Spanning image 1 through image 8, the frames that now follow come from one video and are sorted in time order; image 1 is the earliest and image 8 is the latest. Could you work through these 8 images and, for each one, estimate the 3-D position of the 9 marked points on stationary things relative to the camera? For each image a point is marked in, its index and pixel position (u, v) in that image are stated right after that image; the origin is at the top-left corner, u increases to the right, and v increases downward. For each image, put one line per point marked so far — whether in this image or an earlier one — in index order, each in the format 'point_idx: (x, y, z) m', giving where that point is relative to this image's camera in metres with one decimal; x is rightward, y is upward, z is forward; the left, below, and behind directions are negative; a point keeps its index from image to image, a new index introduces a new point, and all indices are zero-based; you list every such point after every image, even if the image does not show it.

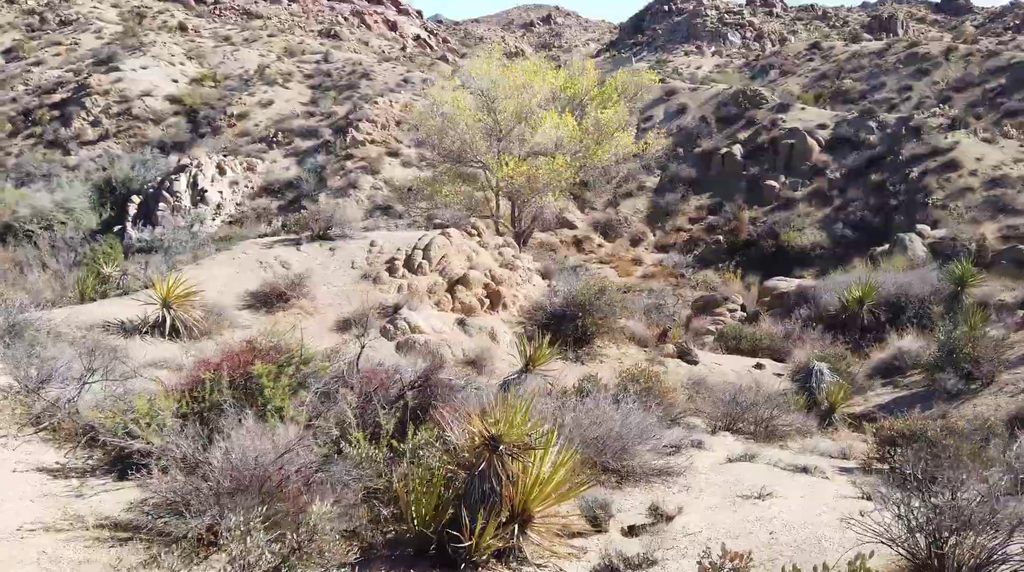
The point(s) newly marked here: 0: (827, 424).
0: (+2.5, -1.1, +6.5) m
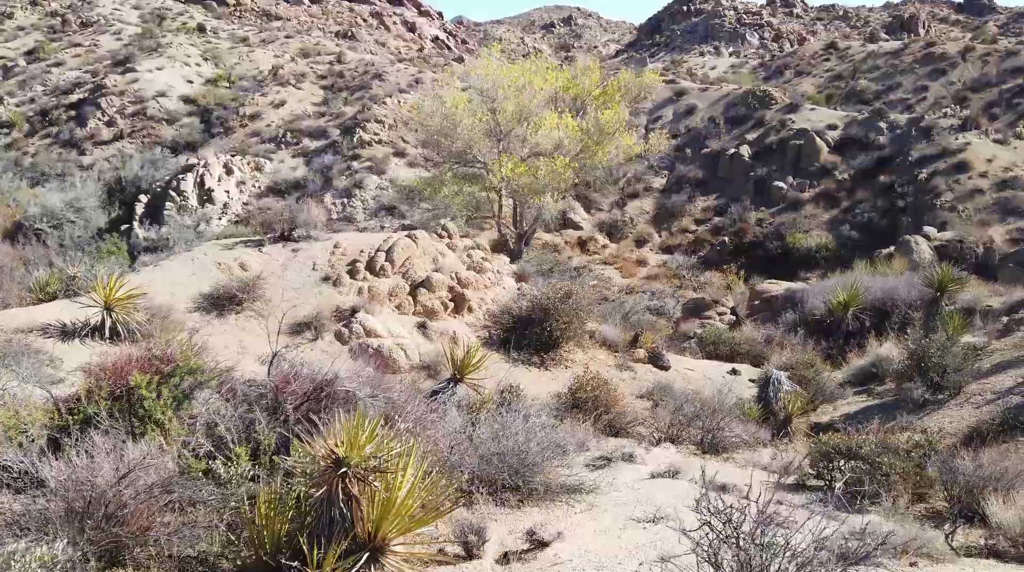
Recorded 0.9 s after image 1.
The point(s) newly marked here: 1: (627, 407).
0: (+2.0, -1.1, +6.3) m
1: (+0.9, -1.0, +6.6) m
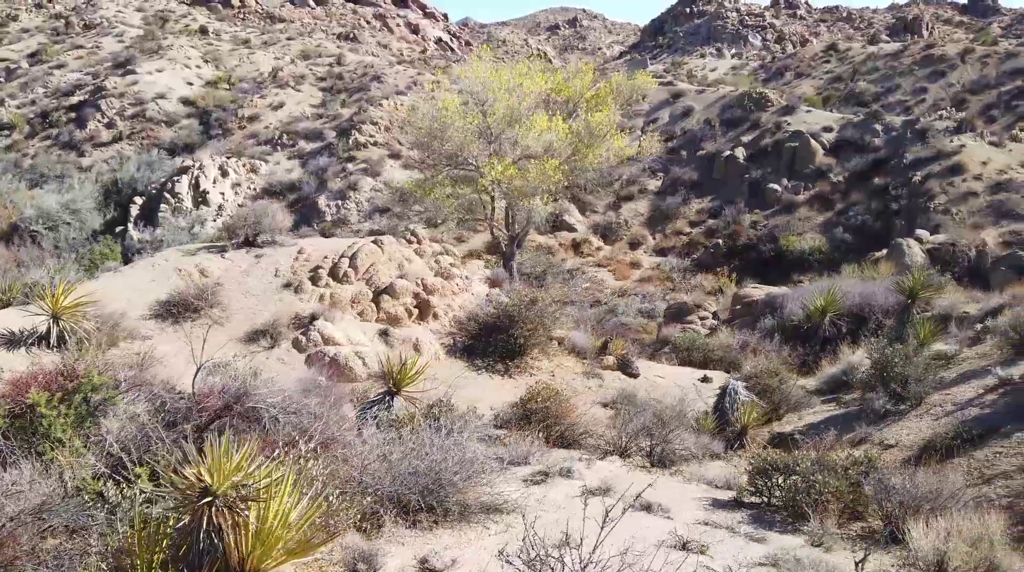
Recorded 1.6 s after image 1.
0: (+1.7, -1.2, +6.1) m
1: (+0.5, -1.0, +6.5) m
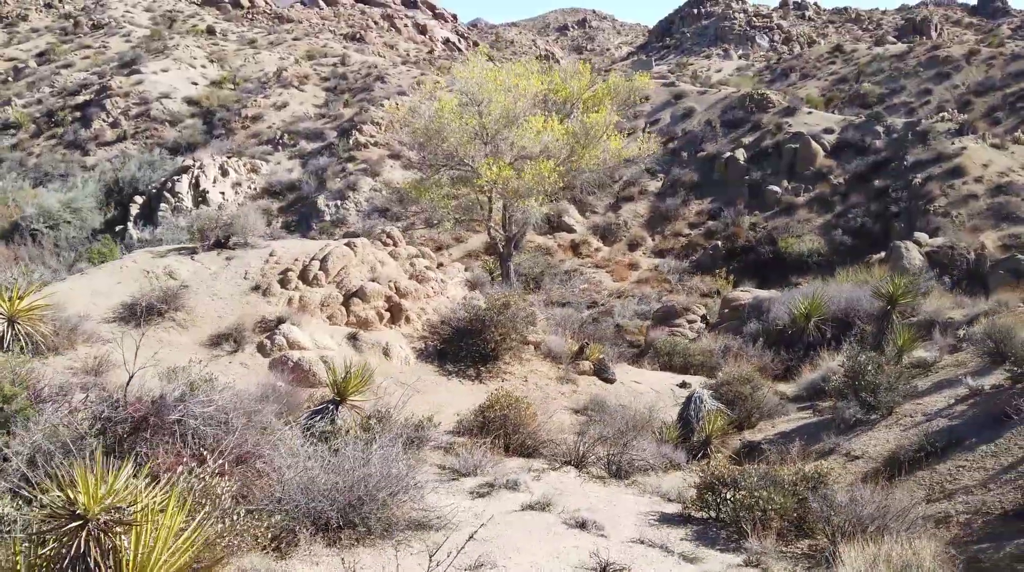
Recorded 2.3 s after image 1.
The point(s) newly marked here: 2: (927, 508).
0: (+1.4, -1.2, +6.0) m
1: (+0.2, -1.1, +6.3) m
2: (+2.3, -1.2, +4.5) m
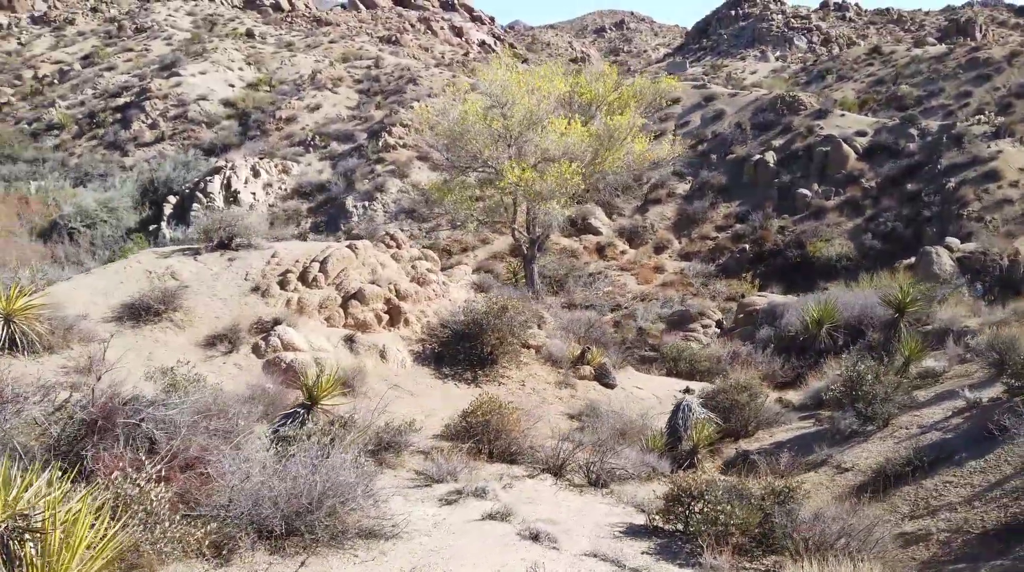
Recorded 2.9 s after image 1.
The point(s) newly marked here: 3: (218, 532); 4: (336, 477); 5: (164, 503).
0: (+1.2, -1.3, +5.9) m
1: (+0.1, -1.1, +6.3) m
2: (+2.1, -1.3, +4.4) m
3: (-1.2, -1.0, +3.3) m
4: (-0.8, -0.8, +3.6) m
5: (-1.3, -0.8, +3.2) m
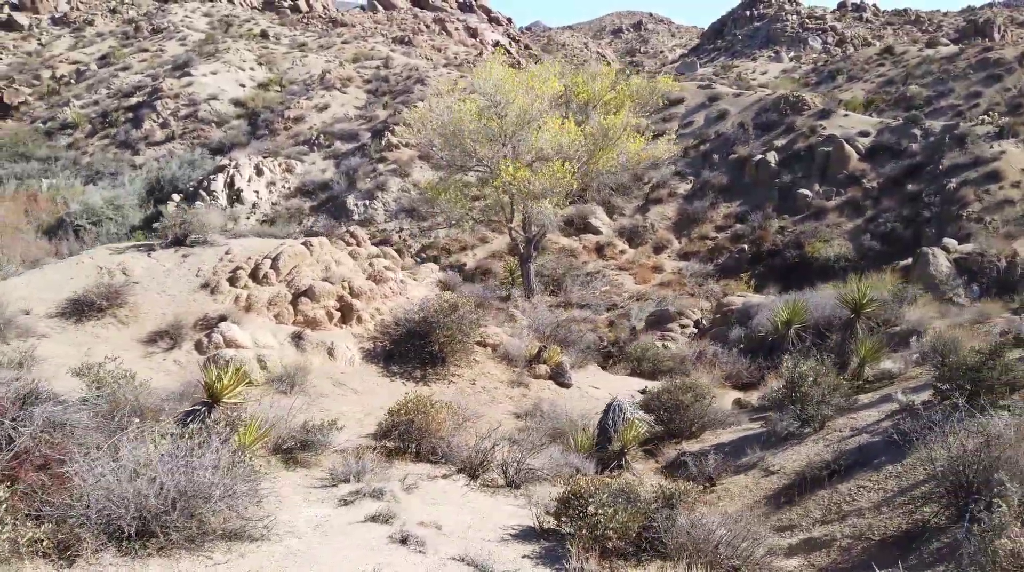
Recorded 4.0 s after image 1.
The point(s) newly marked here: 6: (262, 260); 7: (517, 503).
0: (+0.7, -1.3, +5.7) m
1: (-0.4, -1.1, +6.1) m
2: (+1.5, -1.3, +4.2) m
3: (-1.7, -0.9, +3.2) m
4: (-1.3, -0.8, +3.5) m
5: (-1.9, -0.8, +3.1) m
6: (-2.6, +0.3, +8.7) m
7: (0.0, -1.2, +4.7) m
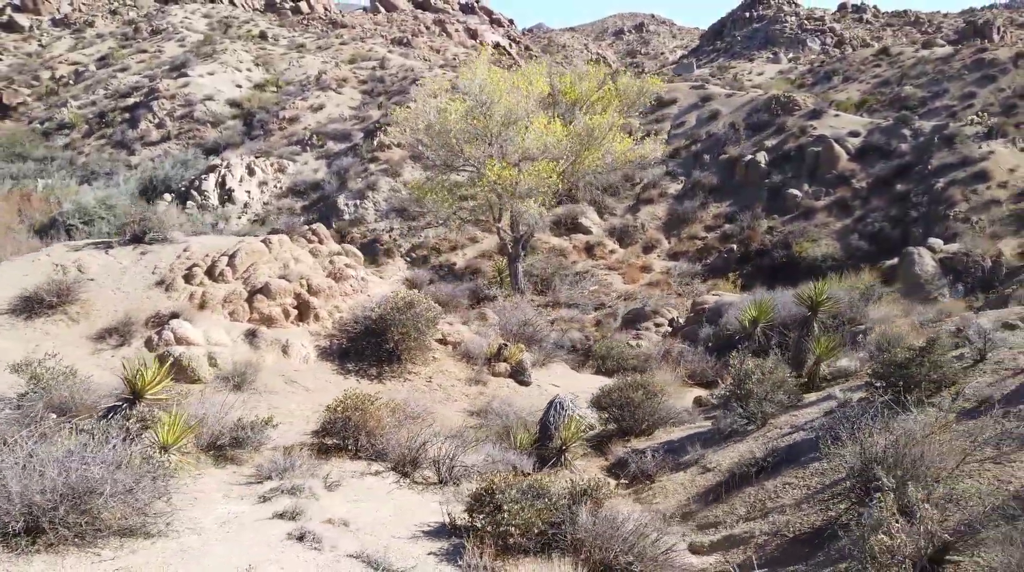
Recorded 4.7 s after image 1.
0: (+0.3, -1.2, +5.7) m
1: (-0.8, -1.0, +6.1) m
2: (+1.1, -1.2, +4.2) m
3: (-2.2, -0.9, +3.1) m
4: (-1.8, -0.8, +3.5) m
5: (-2.3, -0.8, +3.0) m
6: (-3.0, +0.3, +8.6) m
7: (-0.4, -1.2, +4.7) m
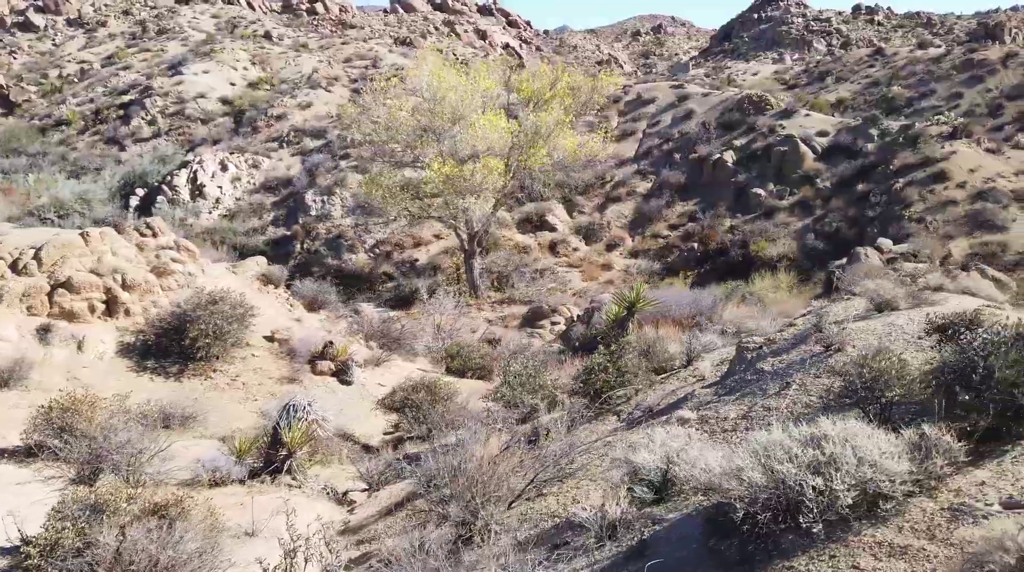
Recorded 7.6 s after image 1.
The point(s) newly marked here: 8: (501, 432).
0: (-1.5, -1.2, +5.3) m
1: (-2.6, -1.0, +5.7) m
2: (-0.7, -1.2, +3.8) m
3: (-4.0, -0.9, +2.8) m
4: (-3.6, -0.7, +3.1) m
5: (-4.1, -0.7, +2.7) m
6: (-4.8, +0.4, +8.3) m
7: (-2.2, -1.2, +4.3) m
8: (0.0, -0.9, +4.9) m
